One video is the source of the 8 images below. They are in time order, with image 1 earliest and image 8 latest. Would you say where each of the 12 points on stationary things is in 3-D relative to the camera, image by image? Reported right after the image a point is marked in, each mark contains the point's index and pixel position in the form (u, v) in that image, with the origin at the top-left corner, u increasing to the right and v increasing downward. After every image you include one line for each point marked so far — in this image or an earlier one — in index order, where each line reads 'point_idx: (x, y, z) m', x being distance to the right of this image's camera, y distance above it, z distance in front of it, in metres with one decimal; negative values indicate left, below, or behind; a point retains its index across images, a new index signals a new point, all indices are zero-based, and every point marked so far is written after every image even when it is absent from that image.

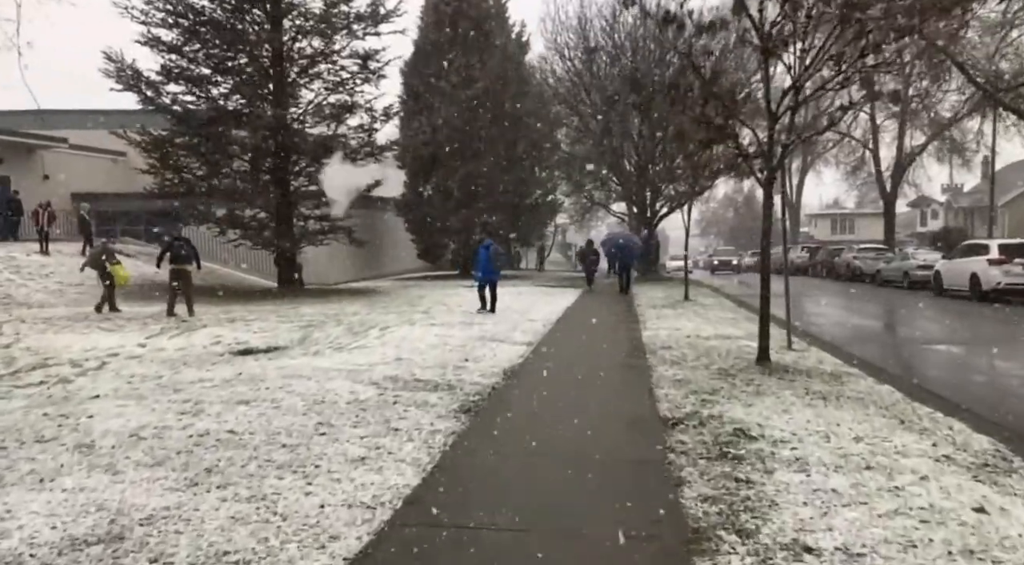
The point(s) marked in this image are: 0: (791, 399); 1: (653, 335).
0: (+2.5, -1.1, +7.0) m
1: (+2.2, -0.9, +12.1) m
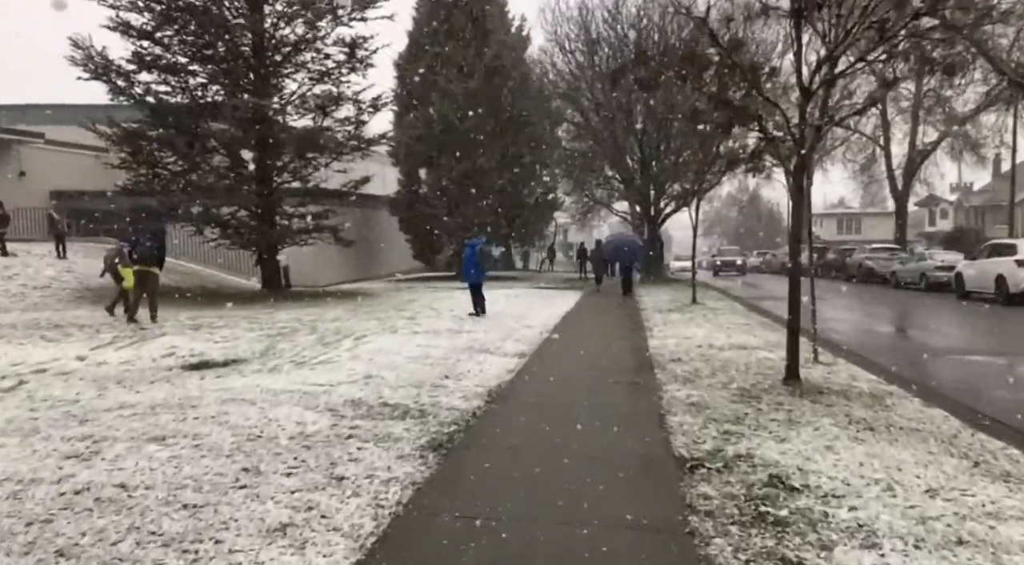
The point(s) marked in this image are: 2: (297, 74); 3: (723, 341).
0: (+2.4, -1.1, +5.7) m
1: (+2.1, -0.9, +10.9) m
2: (-5.5, +5.3, +19.5) m
3: (+3.1, -0.9, +11.4) m
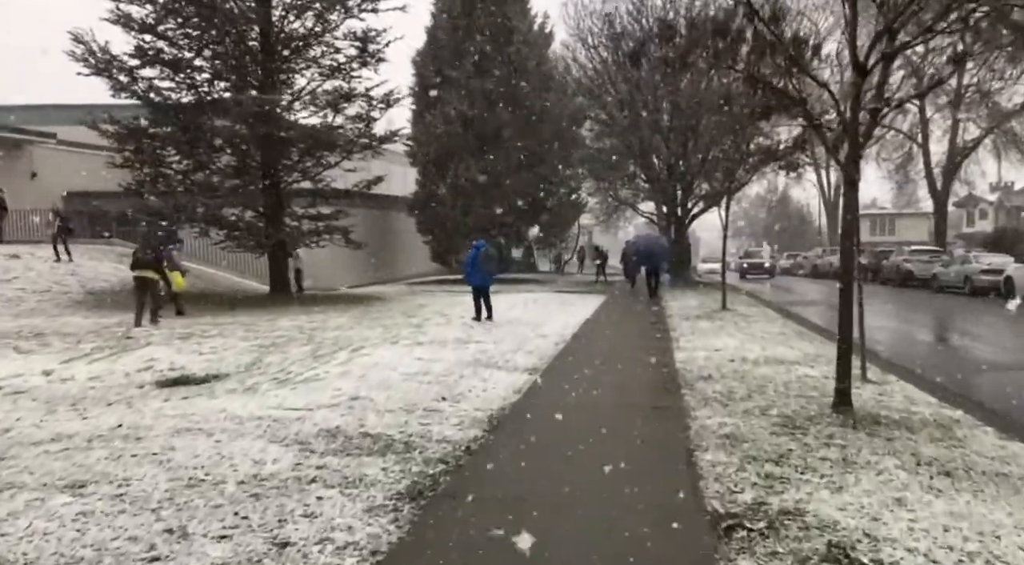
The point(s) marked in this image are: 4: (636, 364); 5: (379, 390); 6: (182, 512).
0: (+2.4, -1.2, +4.7) m
1: (+2.3, -1.0, +9.9) m
2: (-5.0, +5.2, +18.8) m
3: (+3.3, -1.0, +10.3) m
4: (+1.6, -1.0, +9.6) m
5: (-1.2, -1.0, +7.1) m
6: (-1.7, -1.2, +3.9) m
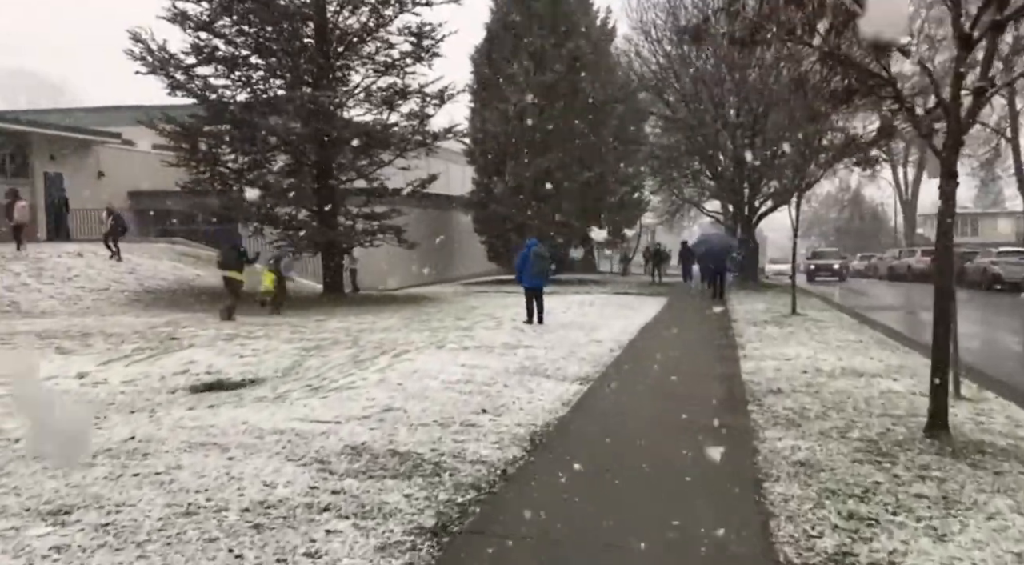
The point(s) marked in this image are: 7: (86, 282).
0: (+2.6, -1.2, +3.9) m
1: (+2.9, -1.1, +9.1) m
2: (-3.6, +5.2, +18.5) m
3: (+4.0, -1.0, +9.4) m
4: (+2.2, -1.1, +8.9) m
5: (-0.8, -1.0, +6.6) m
6: (-1.5, -1.2, +3.4) m
7: (-9.4, 0.0, +16.9) m
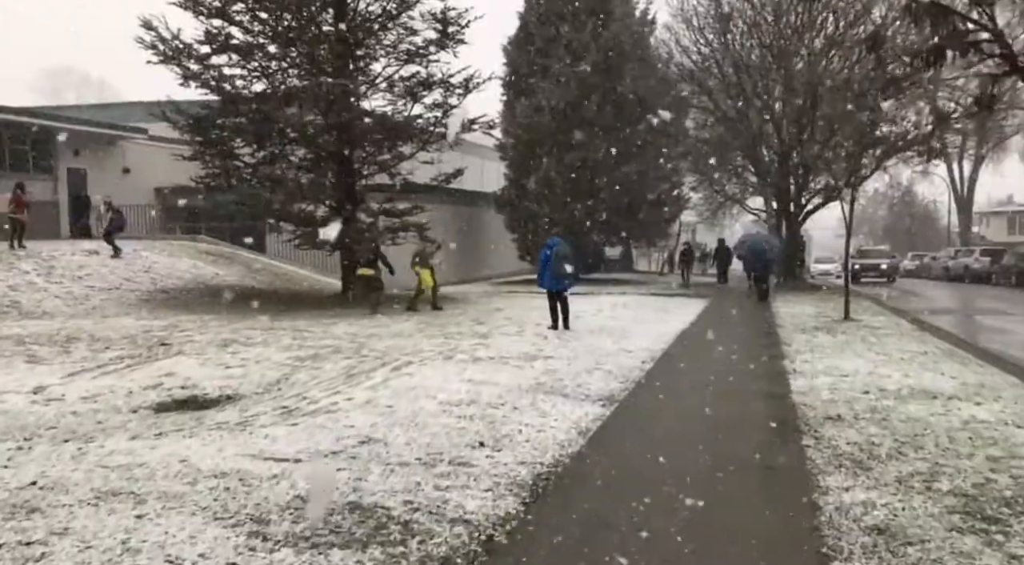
0: (+2.5, -1.3, +2.7) m
1: (+3.0, -1.1, +7.8) m
2: (-3.0, +5.2, +17.6) m
3: (+4.1, -1.1, +8.1) m
4: (+2.3, -1.1, +7.7) m
5: (-0.8, -1.1, +5.6) m
6: (-1.7, -1.2, +2.4) m
7: (-8.8, 0.0, +16.2) m
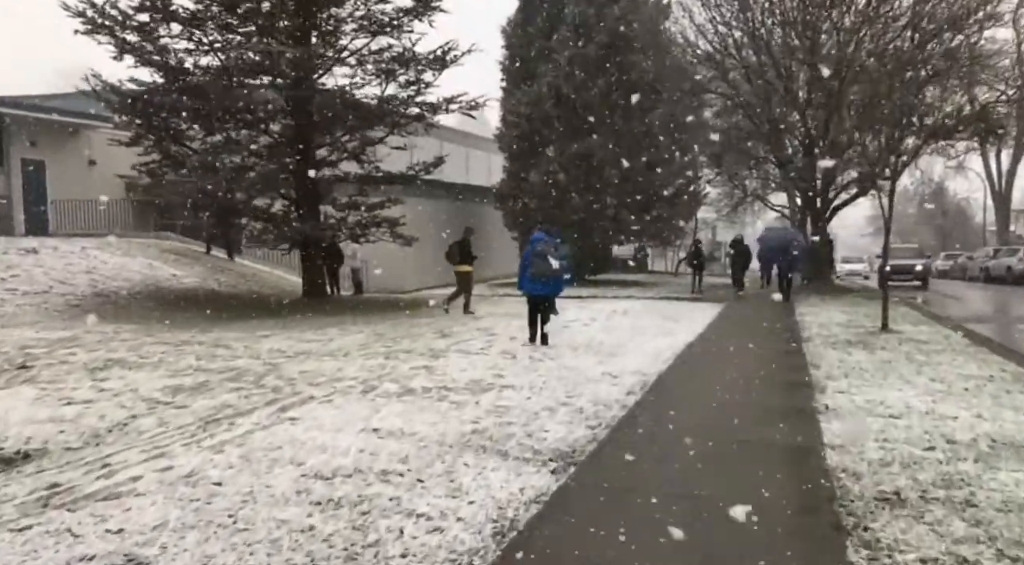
0: (+1.8, -1.4, +0.5) m
1: (+2.5, -1.2, +5.6) m
2: (-3.2, +5.2, +15.5) m
3: (+3.6, -1.2, +5.9) m
4: (+1.8, -1.2, +5.5) m
5: (-1.4, -1.1, +3.5) m
6: (-2.4, -1.3, +0.3) m
7: (-9.1, 0.0, +14.3) m
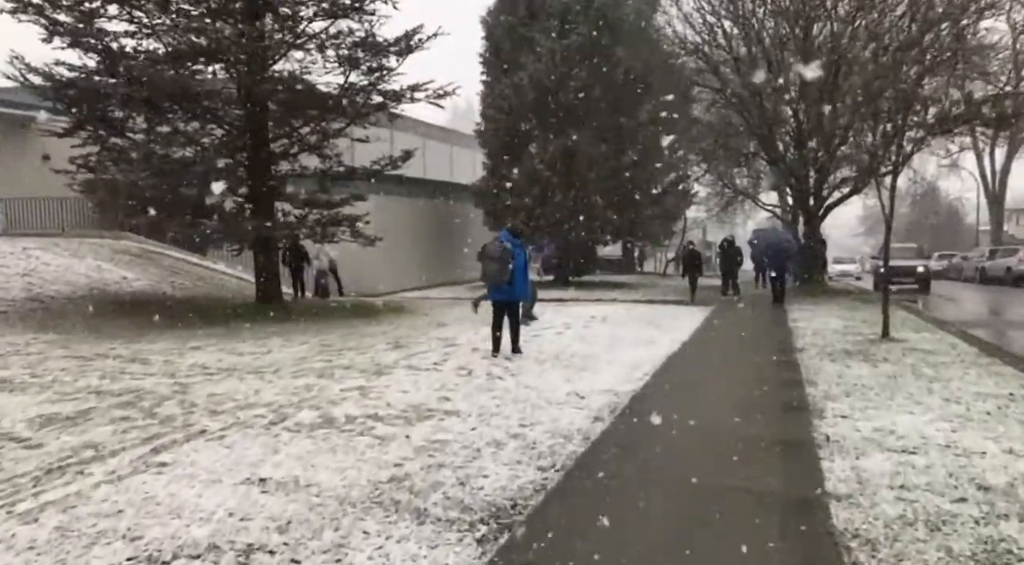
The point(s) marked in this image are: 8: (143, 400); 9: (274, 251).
0: (+1.4, -1.5, -0.6) m
1: (+2.0, -1.3, +4.5) m
2: (-3.8, +5.1, +14.3) m
3: (+3.1, -1.2, +4.8) m
4: (+1.3, -1.3, +4.4) m
5: (-1.8, -1.2, +2.3) m
6: (-2.7, -1.4, -0.8) m
7: (-9.6, -0.1, +13.1) m
8: (-3.1, -1.0, +6.5) m
9: (-4.5, +0.6, +14.7) m
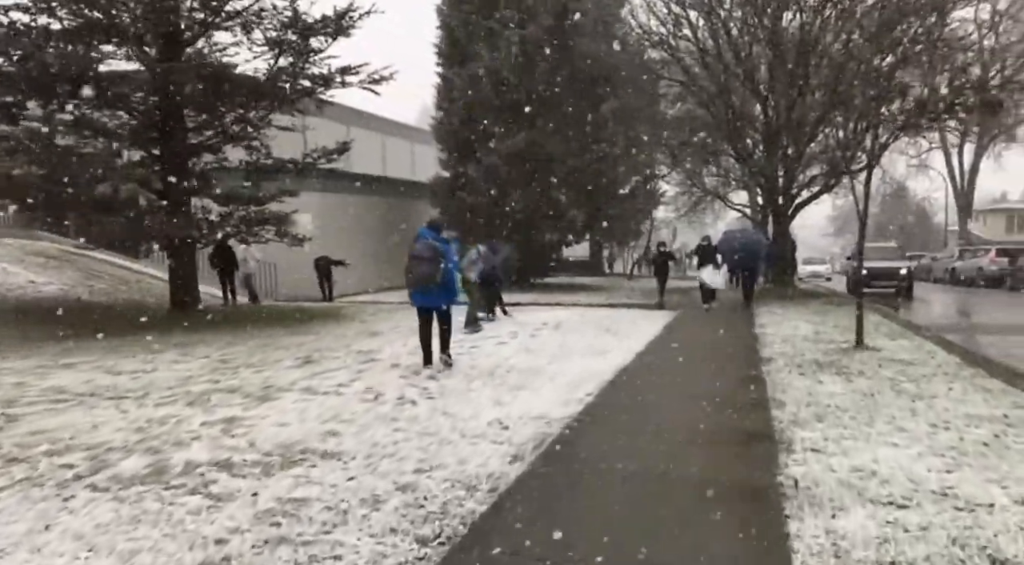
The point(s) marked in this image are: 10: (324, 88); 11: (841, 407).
0: (+1.0, -1.5, -1.8) m
1: (+1.4, -1.3, +3.3) m
2: (-4.8, +5.0, +13.0) m
3: (+2.5, -1.3, +3.7) m
4: (+0.7, -1.3, +3.2) m
5: (-2.4, -1.3, +1.0) m
6: (-3.2, -1.4, -2.2) m
7: (-10.5, -0.2, +11.5) m
8: (-3.8, -1.0, +5.1) m
9: (-5.5, +0.6, +13.3) m
10: (-3.2, +3.4, +13.4) m
11: (+3.1, -1.1, +7.1) m
